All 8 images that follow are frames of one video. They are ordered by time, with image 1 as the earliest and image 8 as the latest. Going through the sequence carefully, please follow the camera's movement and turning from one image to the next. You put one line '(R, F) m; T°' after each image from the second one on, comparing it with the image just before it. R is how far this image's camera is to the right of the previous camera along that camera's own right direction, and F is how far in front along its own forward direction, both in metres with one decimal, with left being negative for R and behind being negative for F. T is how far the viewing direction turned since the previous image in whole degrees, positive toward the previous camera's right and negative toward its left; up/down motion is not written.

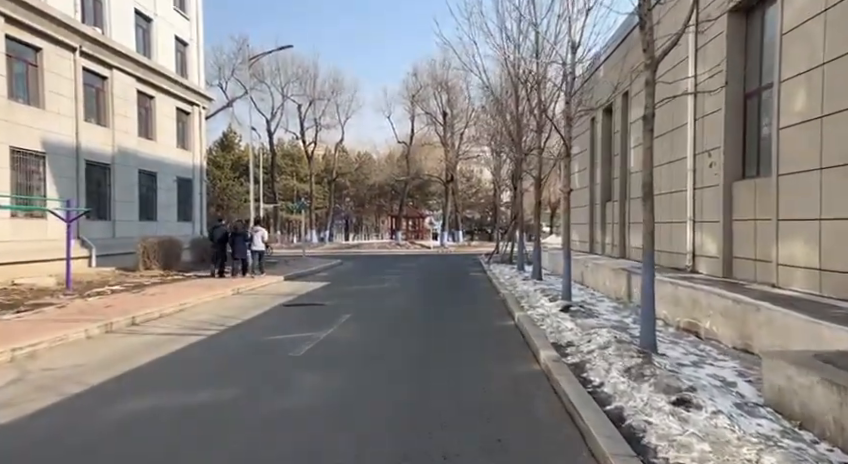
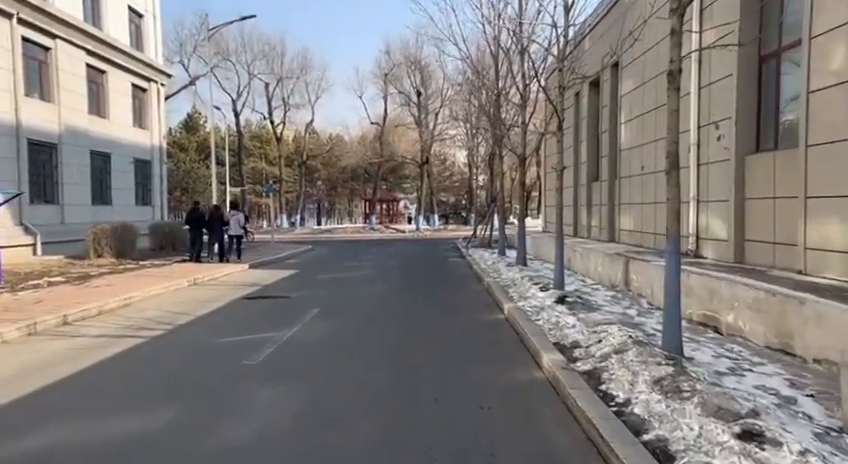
(-0.1, +1.4) m; +2°
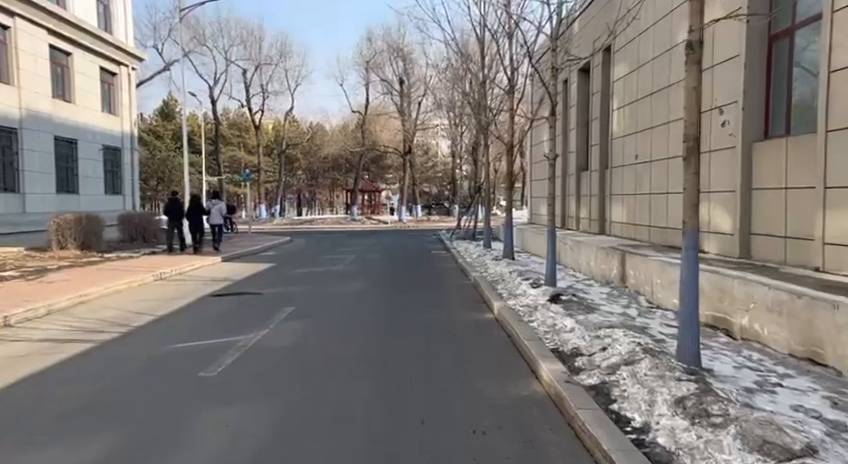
(0.0, +0.9) m; +2°
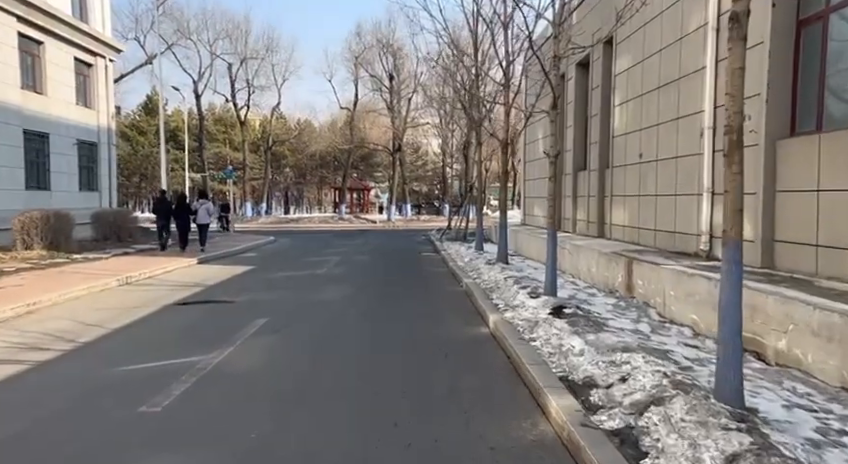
(0.0, +1.0) m; +1°
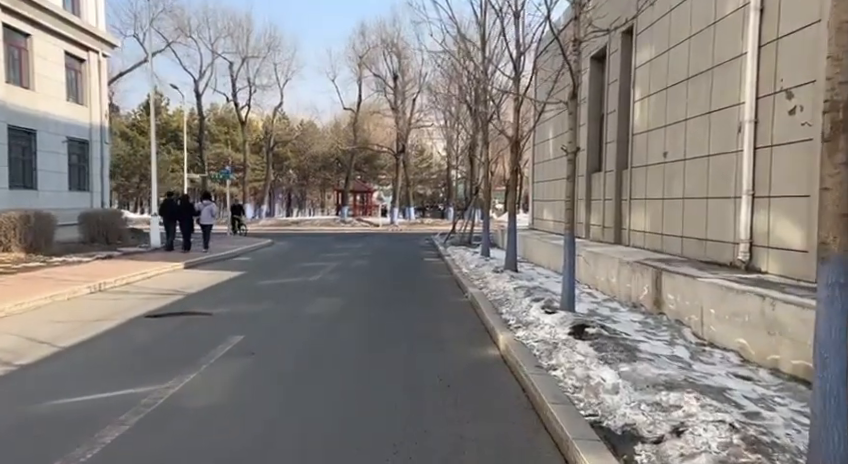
(0.0, +1.2) m; 0°
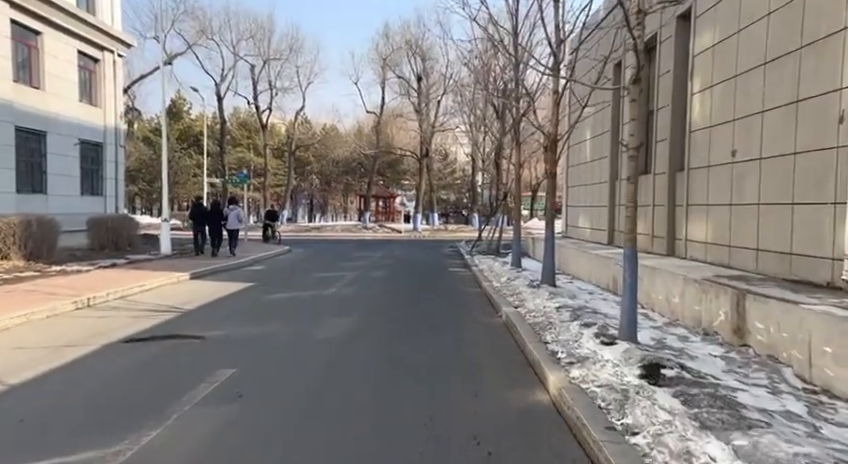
(-0.1, +1.5) m; -2°
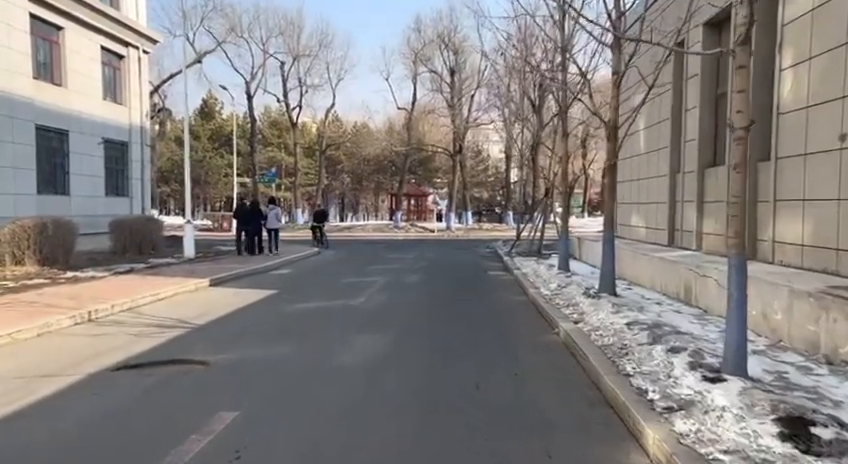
(-0.2, +1.5) m; -3°
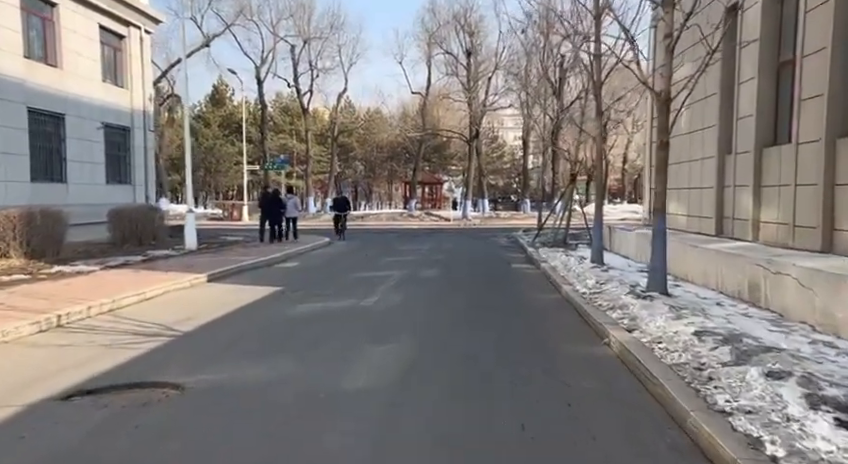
(-0.1, +1.5) m; -1°
